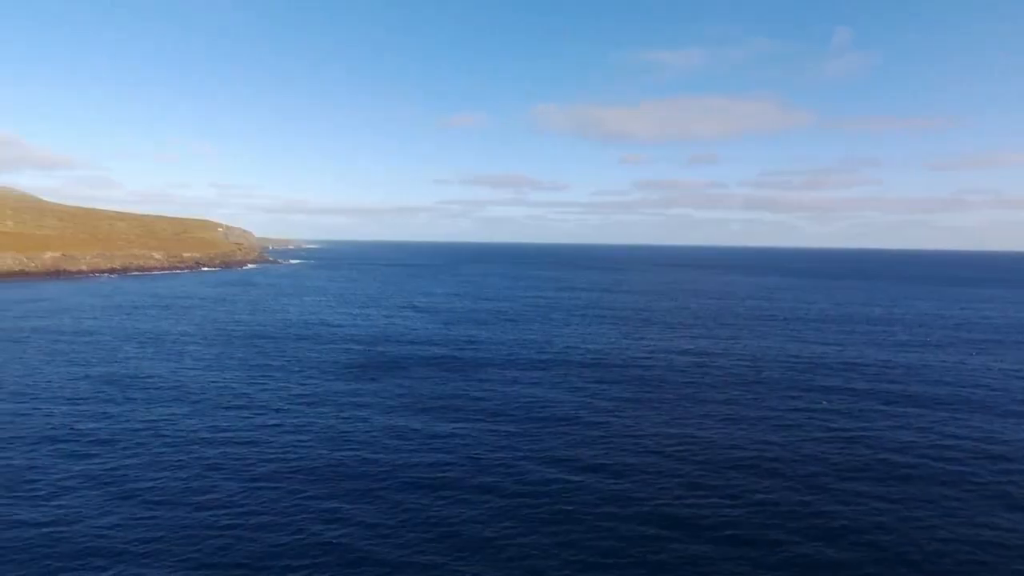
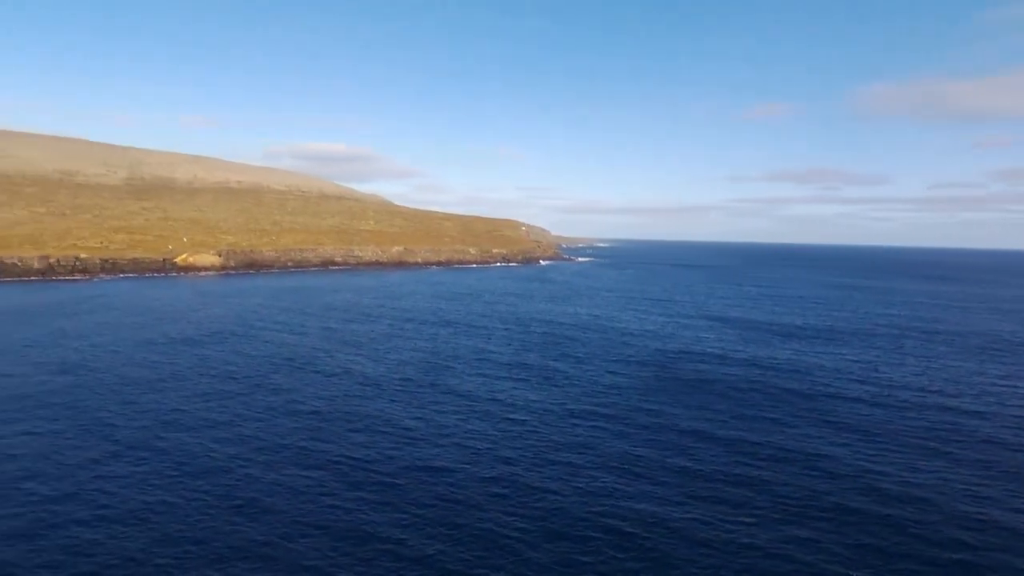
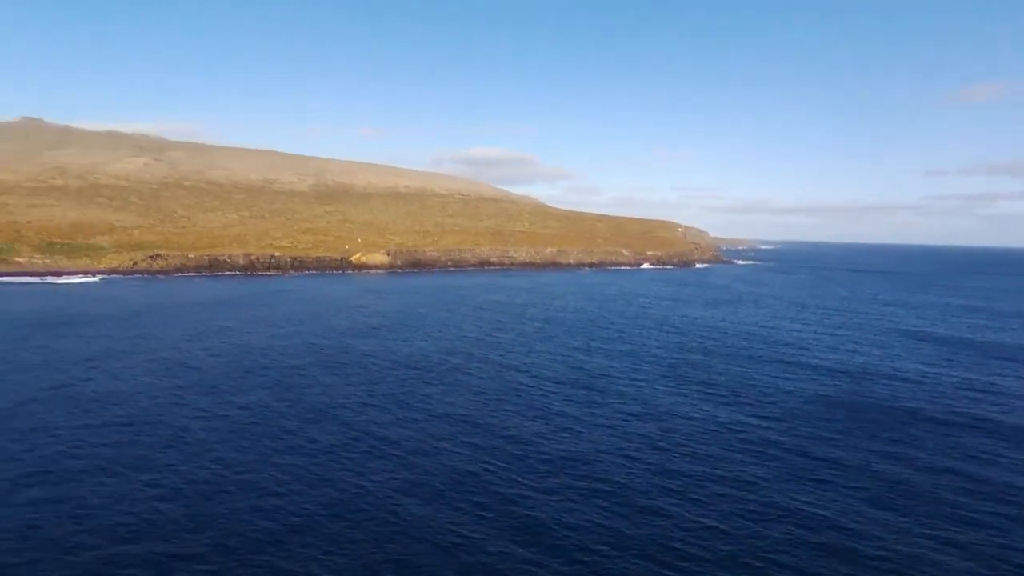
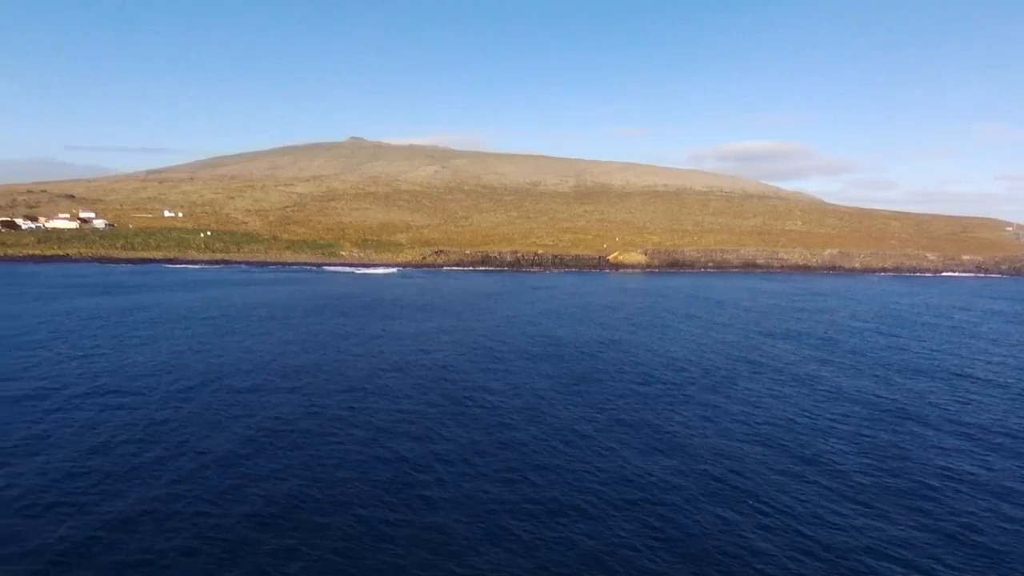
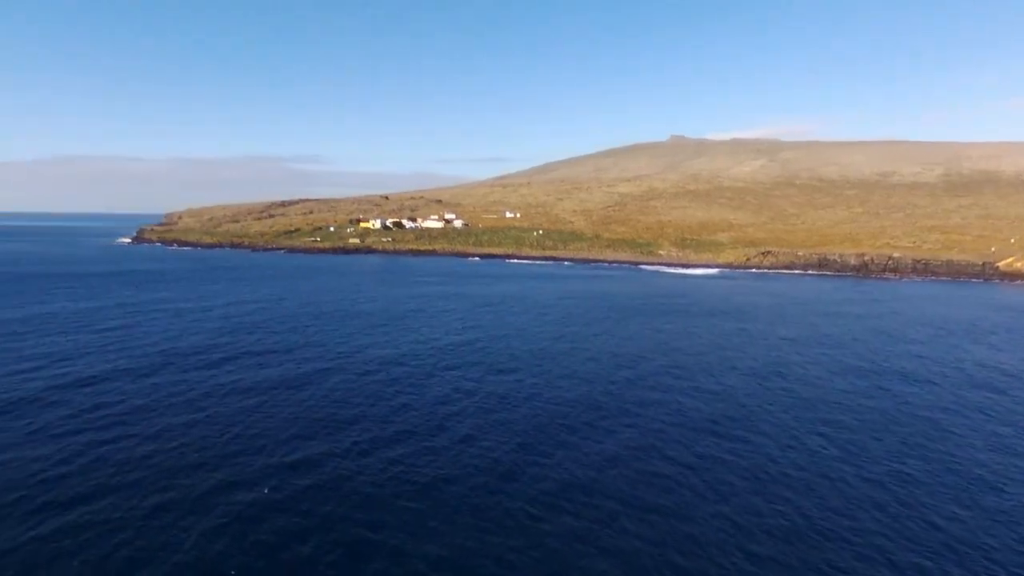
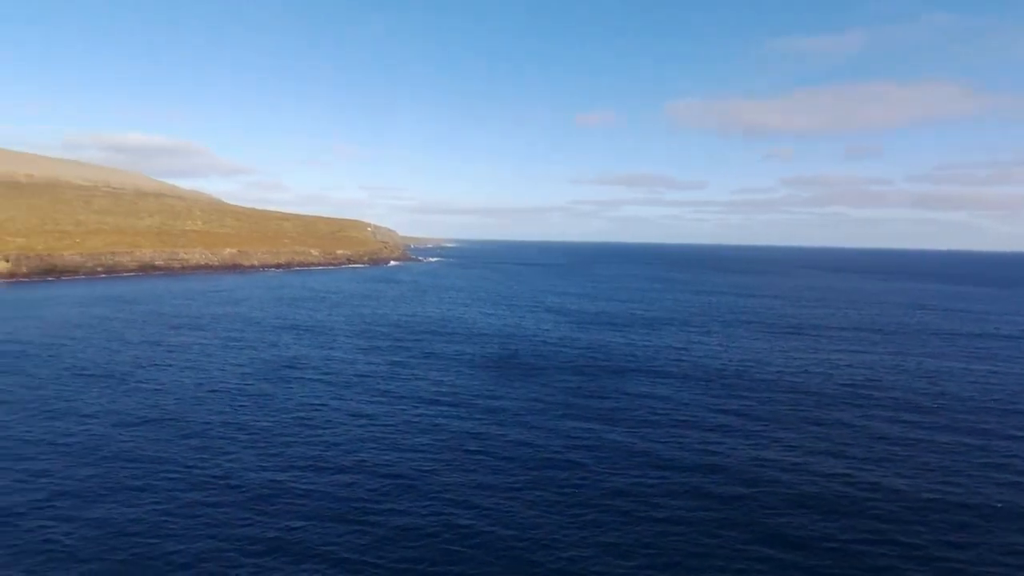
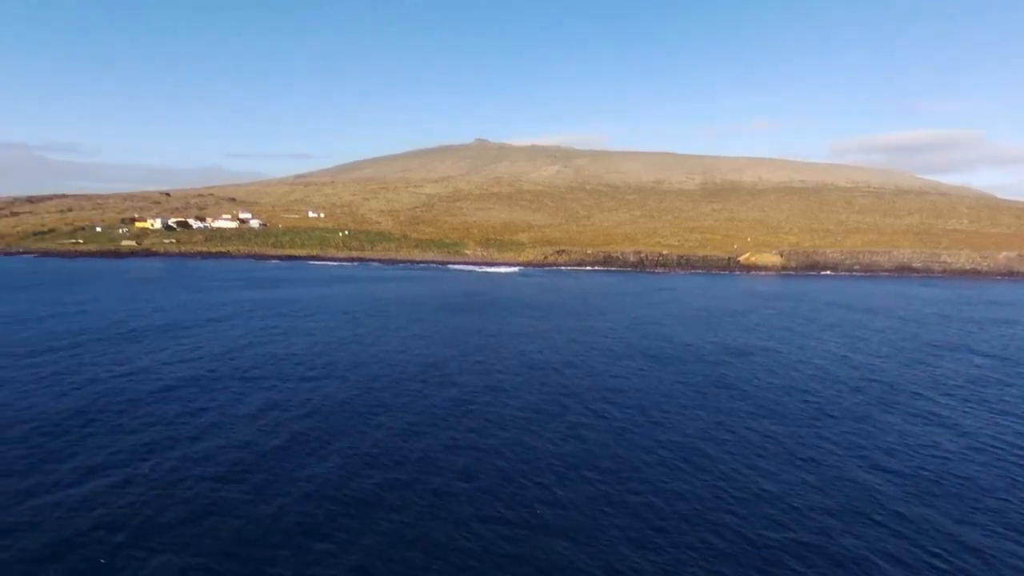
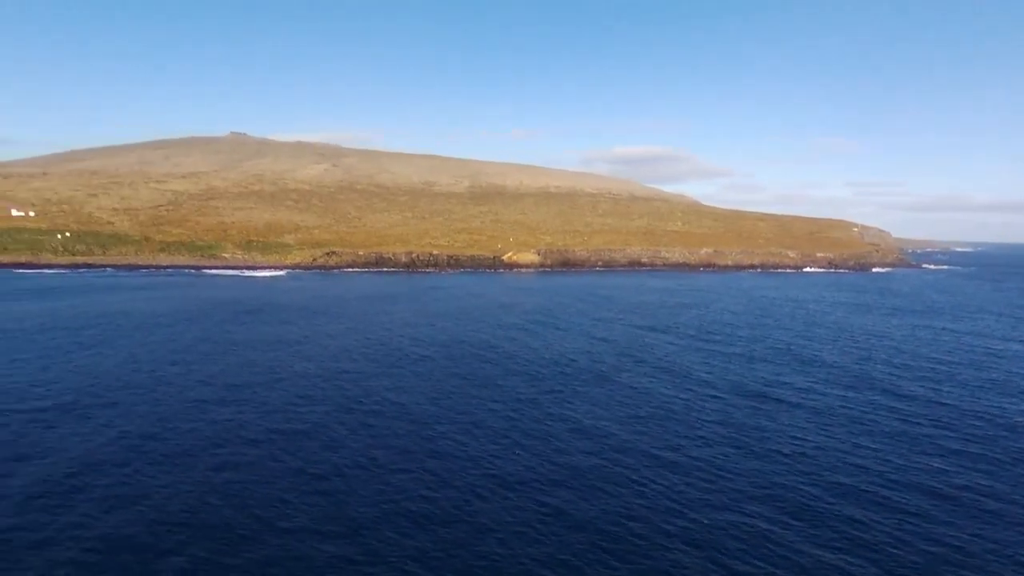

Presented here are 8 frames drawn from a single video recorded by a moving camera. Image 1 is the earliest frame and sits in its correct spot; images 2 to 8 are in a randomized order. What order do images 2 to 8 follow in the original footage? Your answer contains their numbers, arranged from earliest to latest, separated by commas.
6, 2, 3, 8, 4, 7, 5
